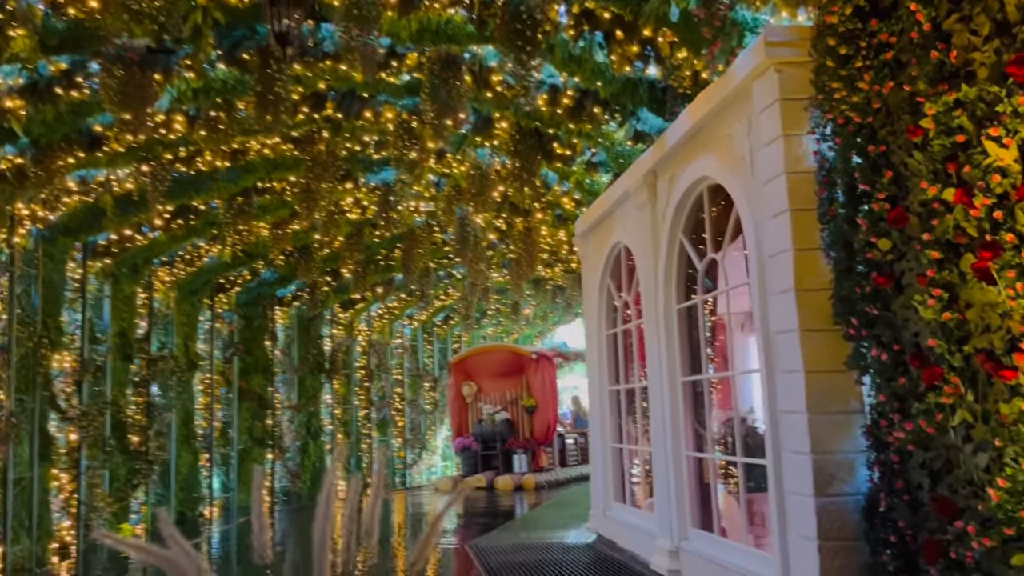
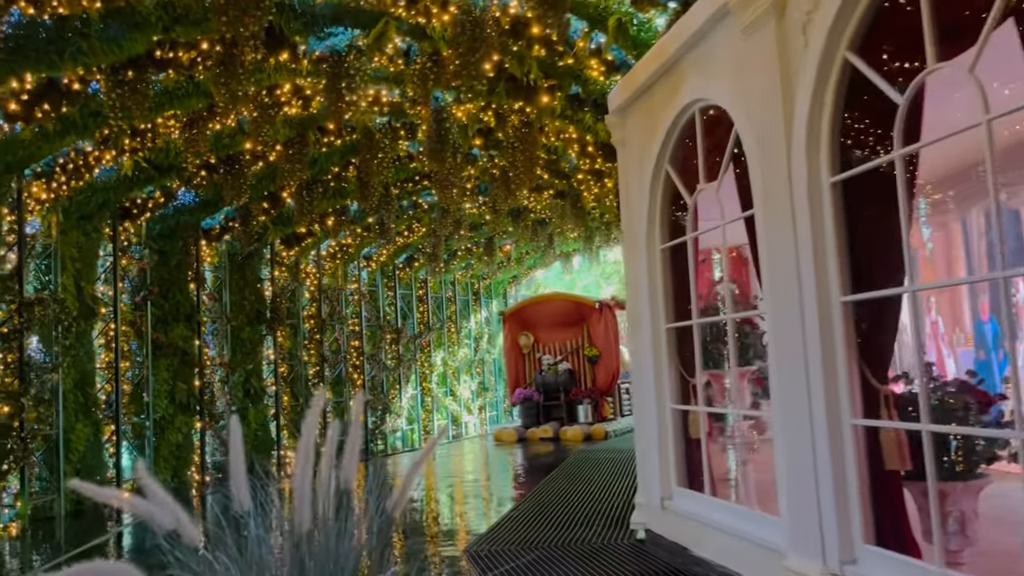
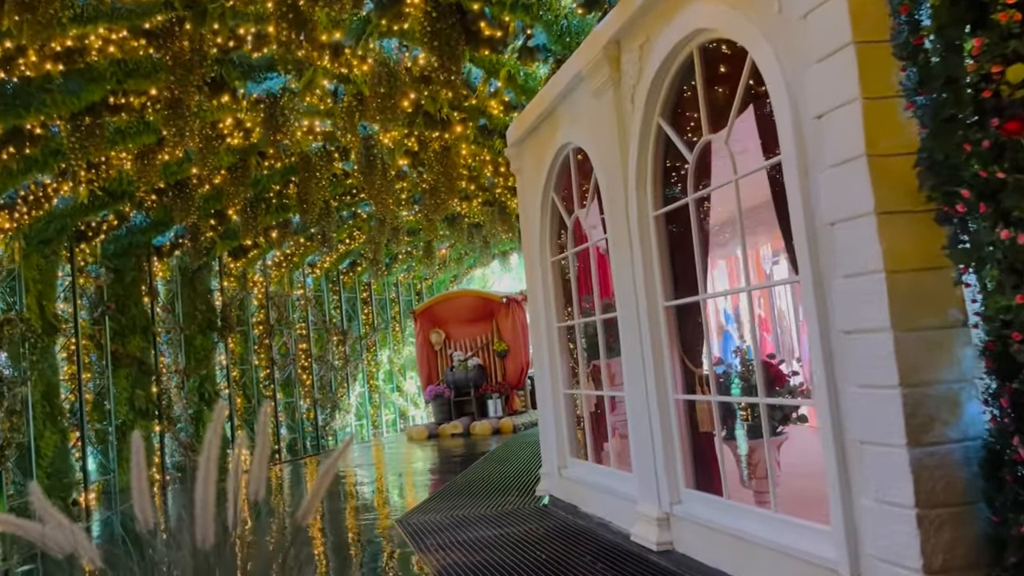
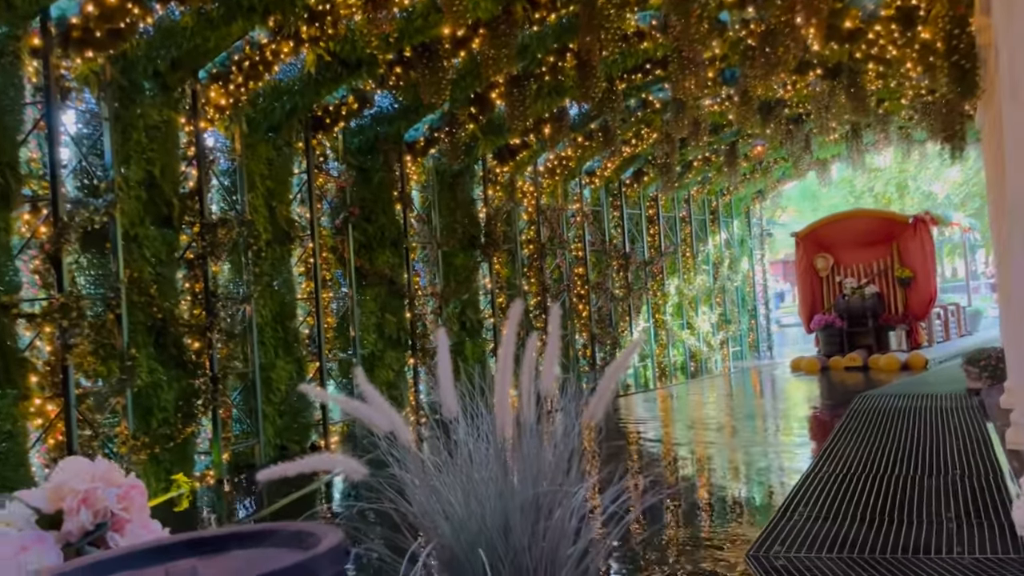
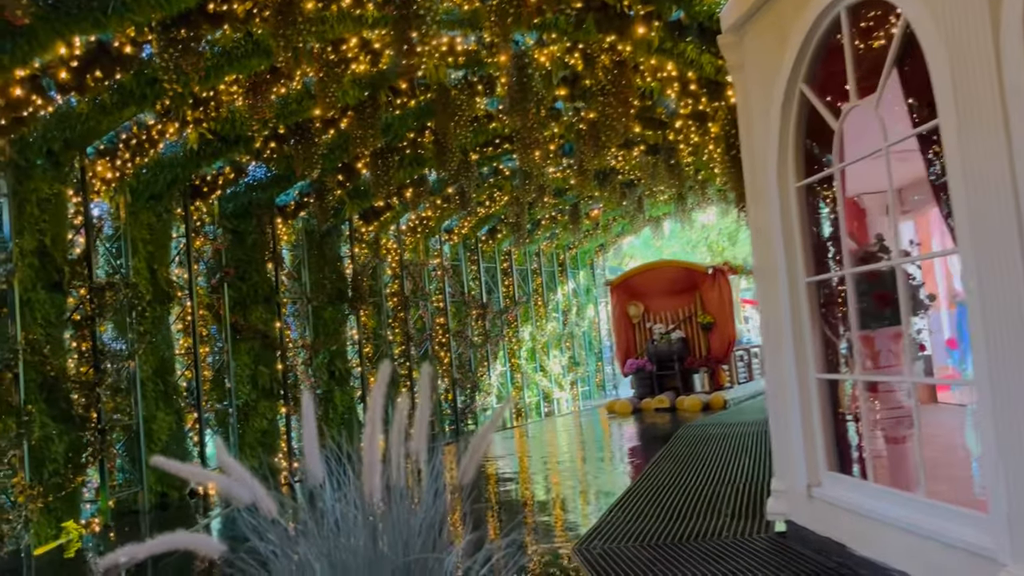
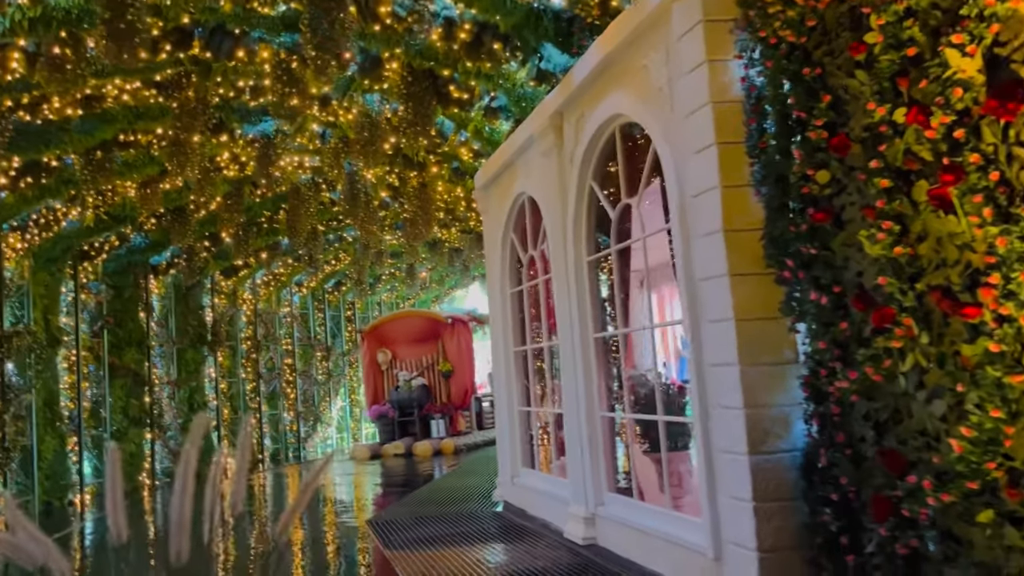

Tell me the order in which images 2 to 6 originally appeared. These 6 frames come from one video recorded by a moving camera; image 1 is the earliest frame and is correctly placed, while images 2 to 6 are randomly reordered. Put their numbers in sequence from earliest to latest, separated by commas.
6, 3, 2, 5, 4
